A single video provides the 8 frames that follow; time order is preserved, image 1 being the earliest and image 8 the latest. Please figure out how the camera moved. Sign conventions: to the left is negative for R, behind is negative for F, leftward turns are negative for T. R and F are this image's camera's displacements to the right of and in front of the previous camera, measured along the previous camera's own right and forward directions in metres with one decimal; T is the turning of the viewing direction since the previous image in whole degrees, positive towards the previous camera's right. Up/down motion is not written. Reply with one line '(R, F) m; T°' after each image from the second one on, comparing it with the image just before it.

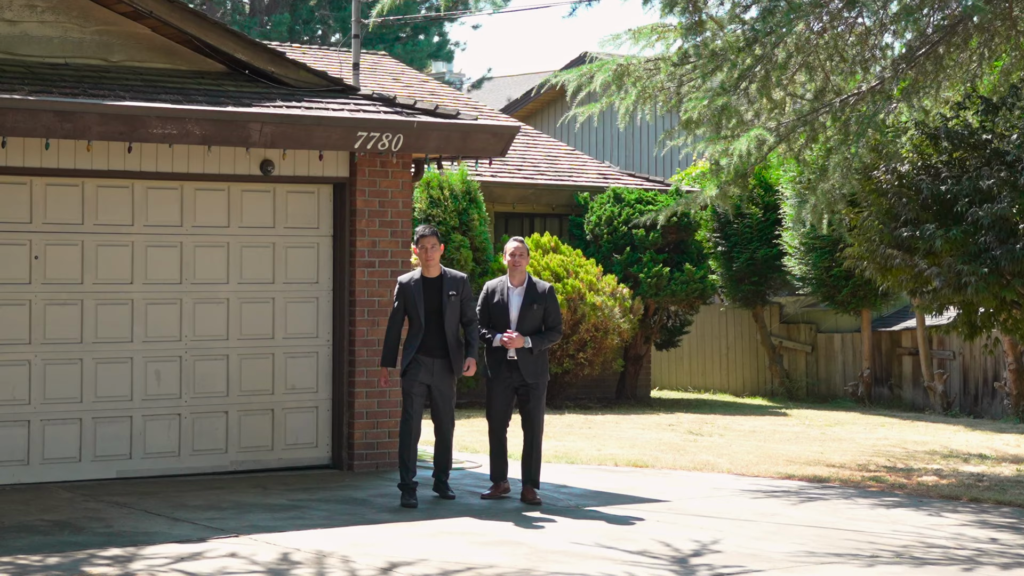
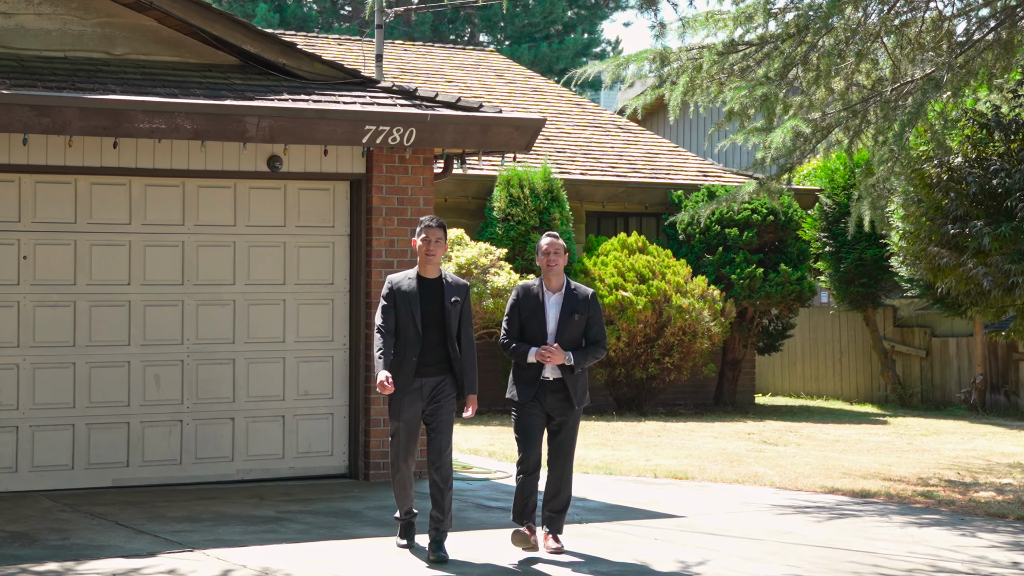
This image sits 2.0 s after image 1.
(+0.9, +0.6) m; -6°
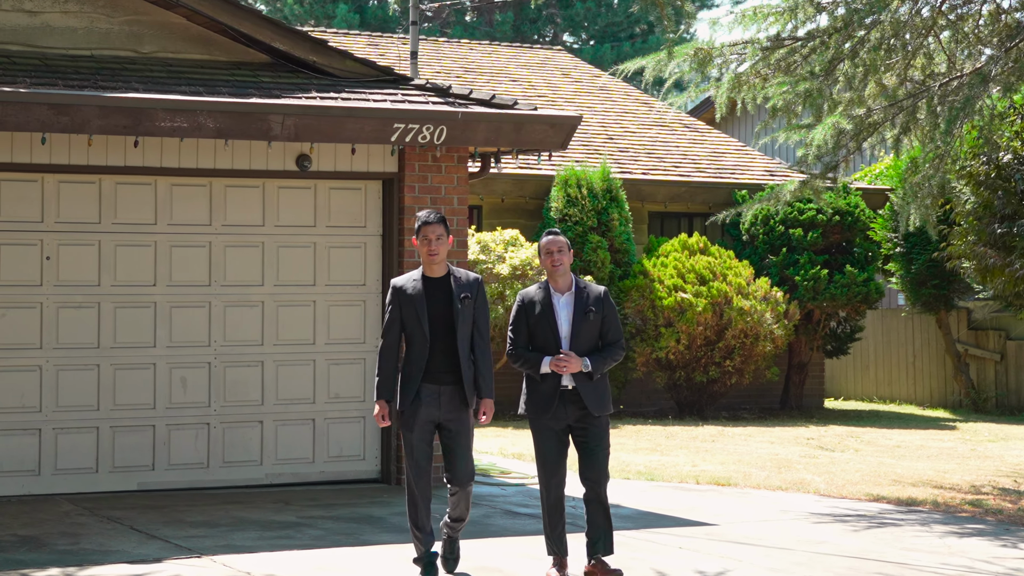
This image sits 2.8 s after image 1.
(+0.3, +0.2) m; -3°
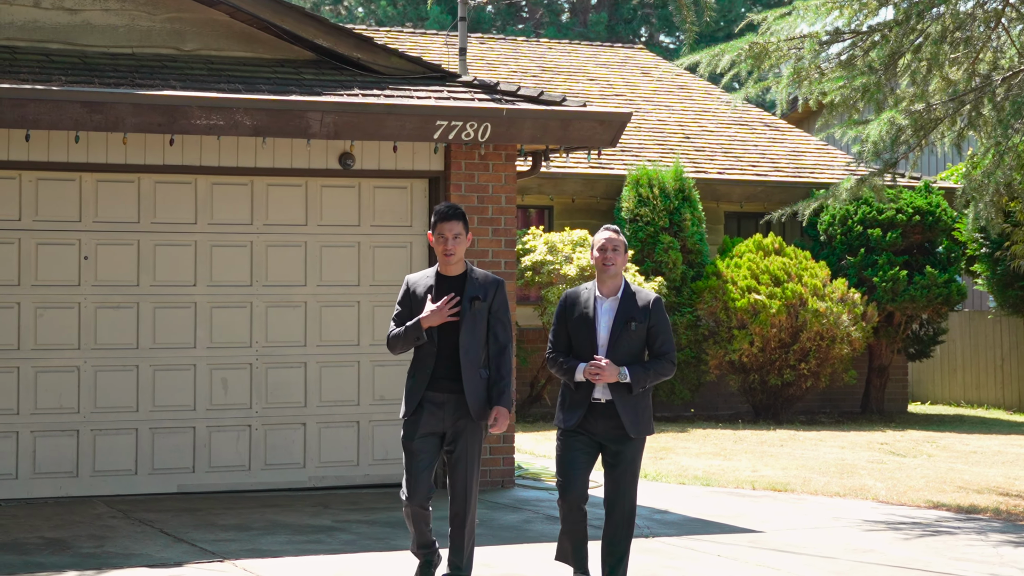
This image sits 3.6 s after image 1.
(+0.3, +0.2) m; -3°
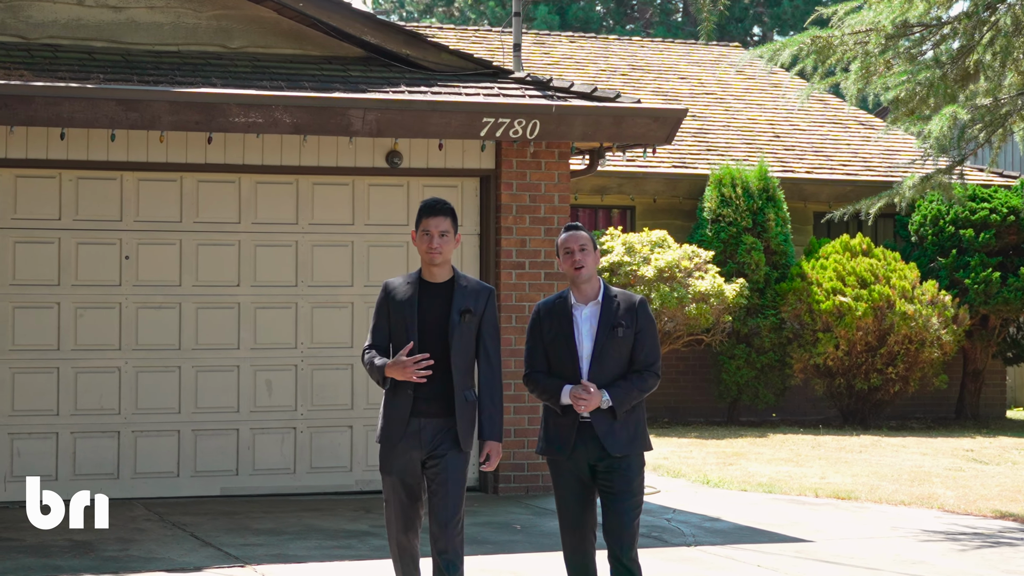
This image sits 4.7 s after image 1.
(+0.4, +0.2) m; -4°
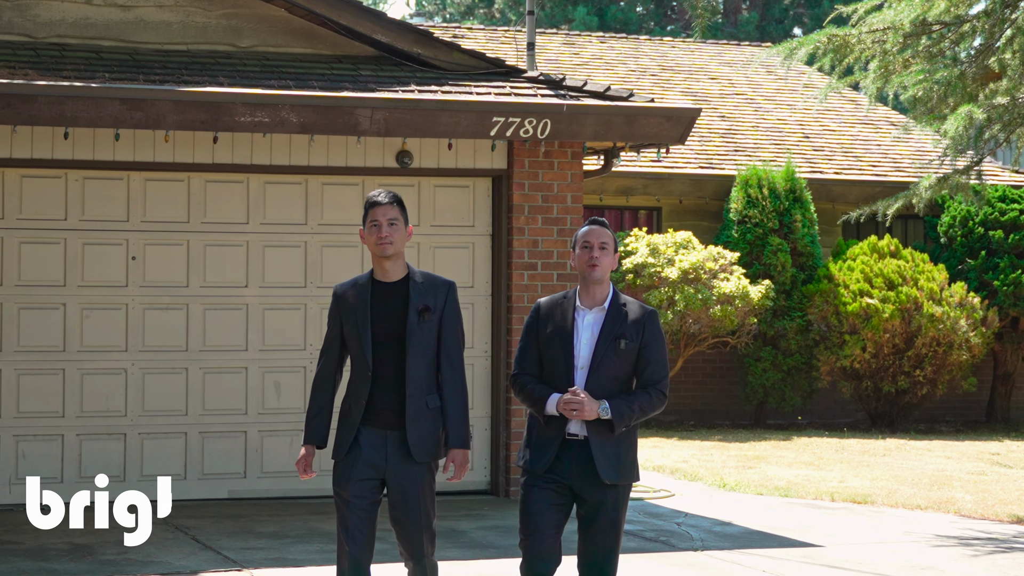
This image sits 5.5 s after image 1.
(+0.2, +0.1) m; -1°
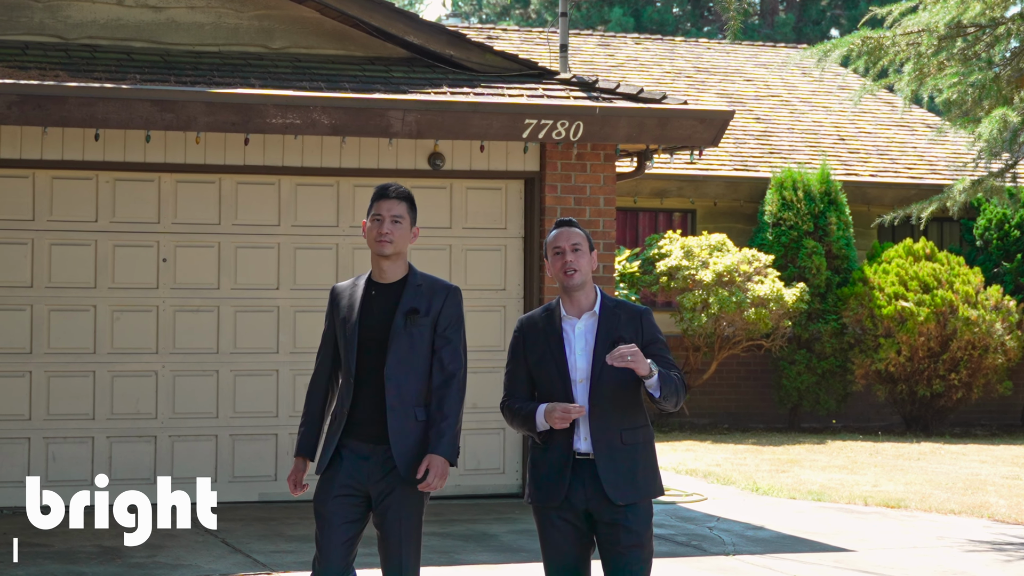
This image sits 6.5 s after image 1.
(0.0, 0.0) m; -1°
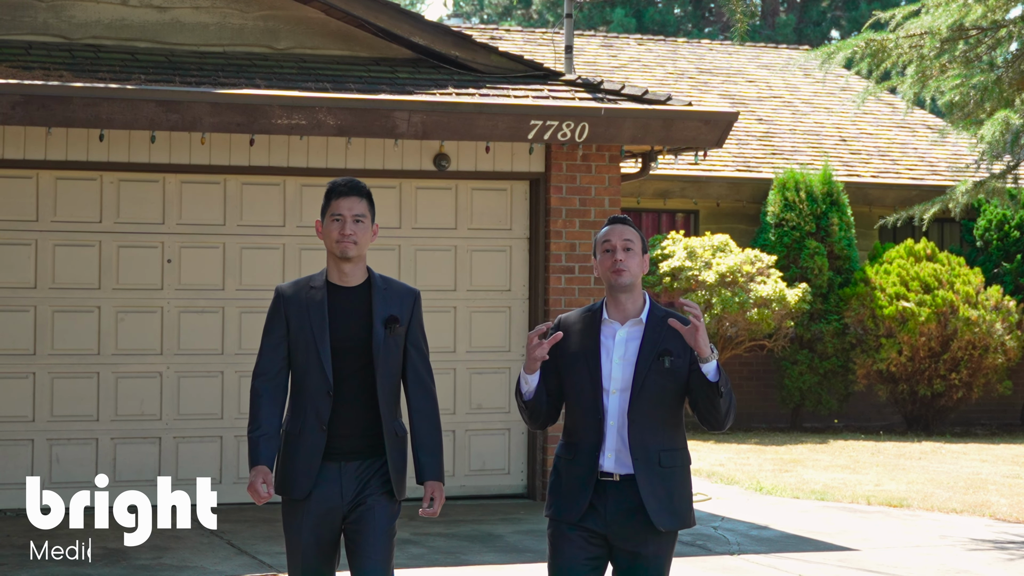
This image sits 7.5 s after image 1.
(0.0, 0.0) m; 0°
